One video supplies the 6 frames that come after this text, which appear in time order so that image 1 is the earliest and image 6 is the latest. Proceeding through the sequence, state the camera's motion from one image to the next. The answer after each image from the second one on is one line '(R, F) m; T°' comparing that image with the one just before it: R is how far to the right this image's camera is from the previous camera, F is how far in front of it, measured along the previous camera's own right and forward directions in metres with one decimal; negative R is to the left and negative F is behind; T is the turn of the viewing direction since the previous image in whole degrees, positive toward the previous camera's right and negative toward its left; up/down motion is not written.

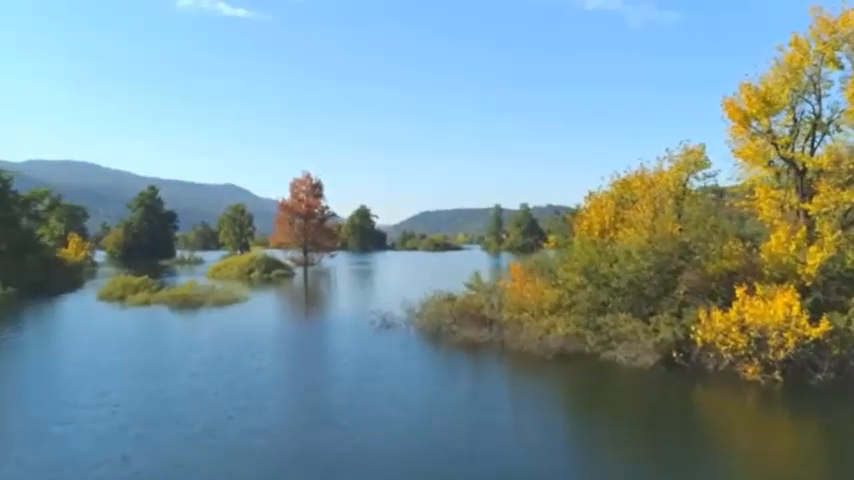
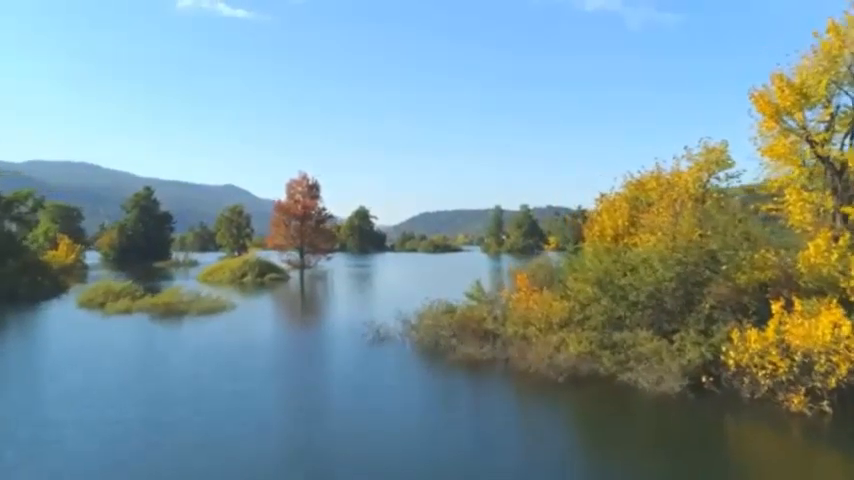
(0.0, +1.8) m; 0°
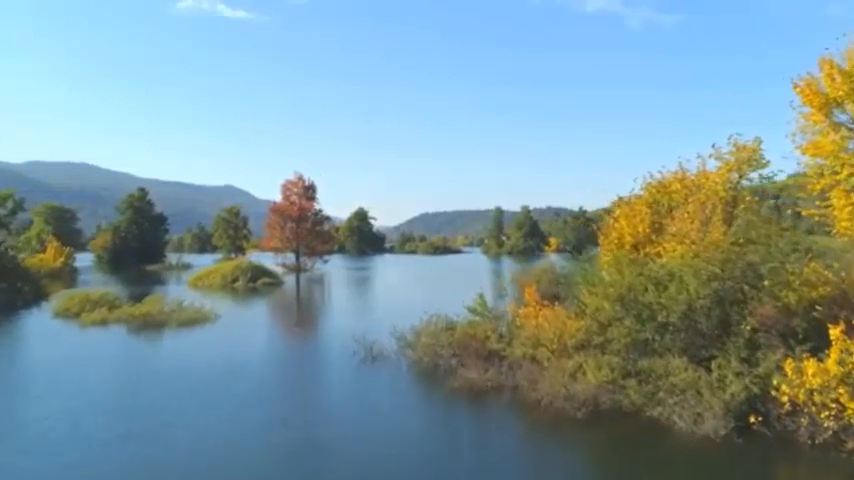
(0.0, +2.1) m; 0°
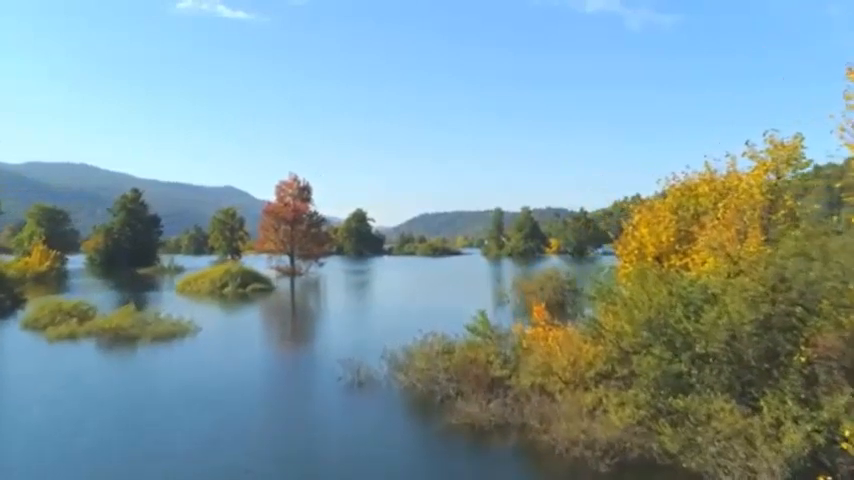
(+0.1, +2.2) m; 0°
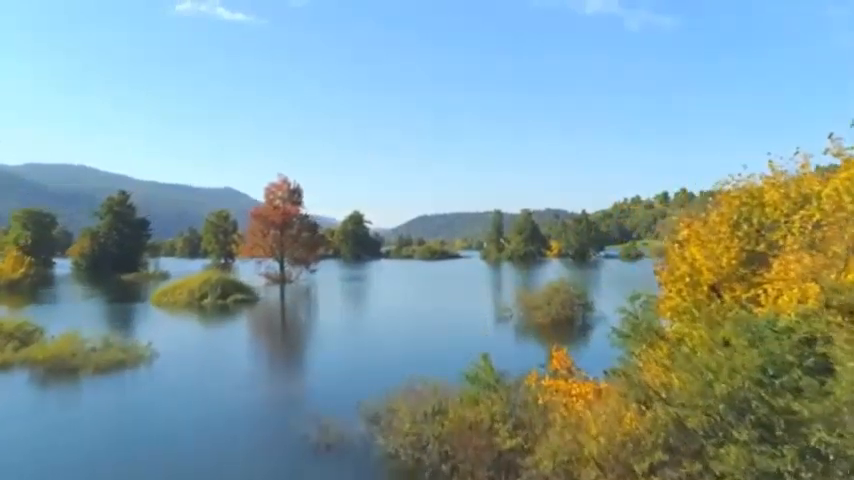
(+0.1, +3.7) m; 0°
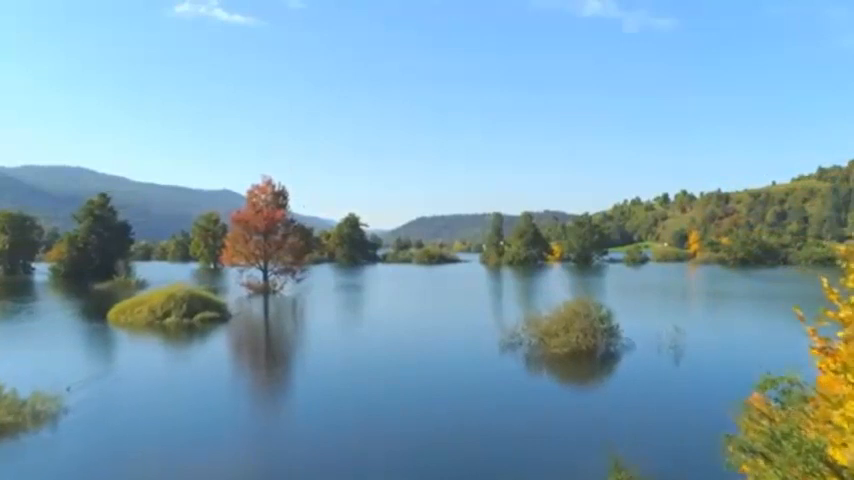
(+0.1, +5.6) m; 0°
